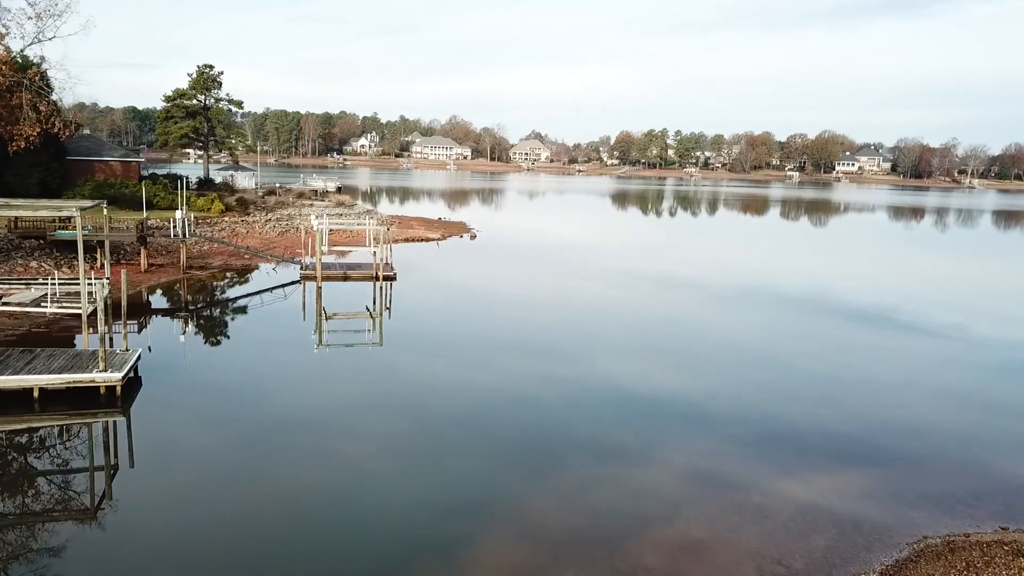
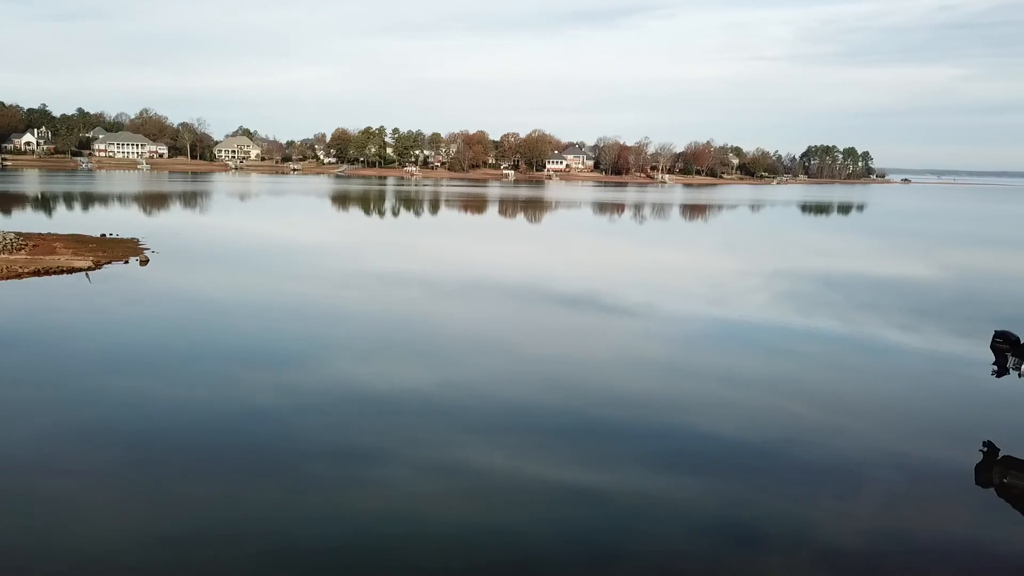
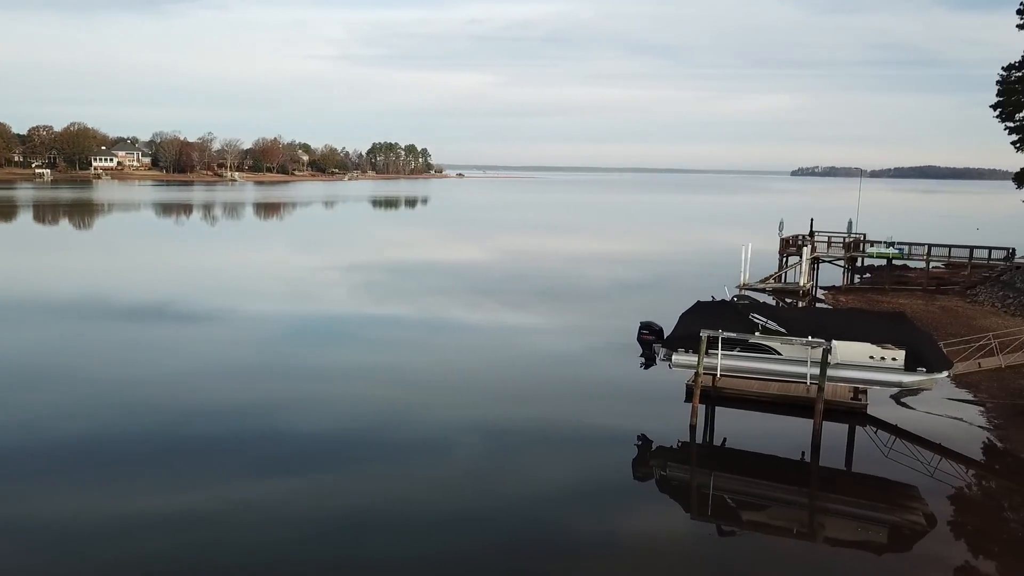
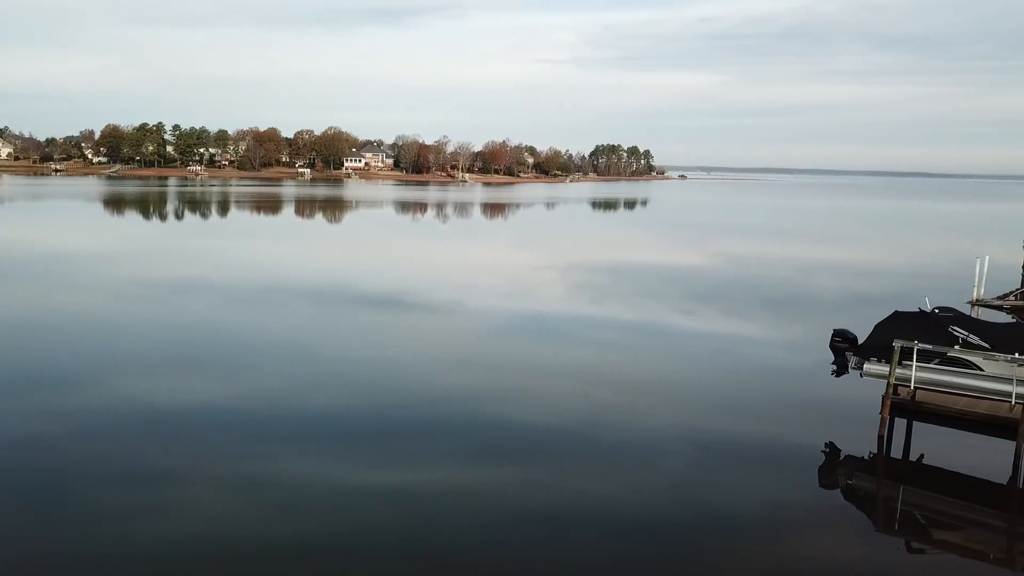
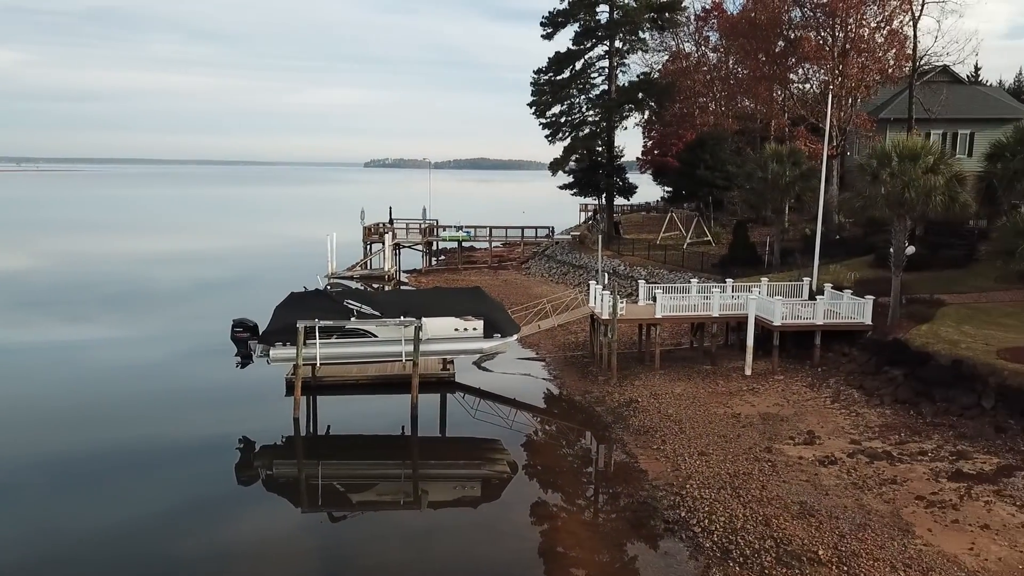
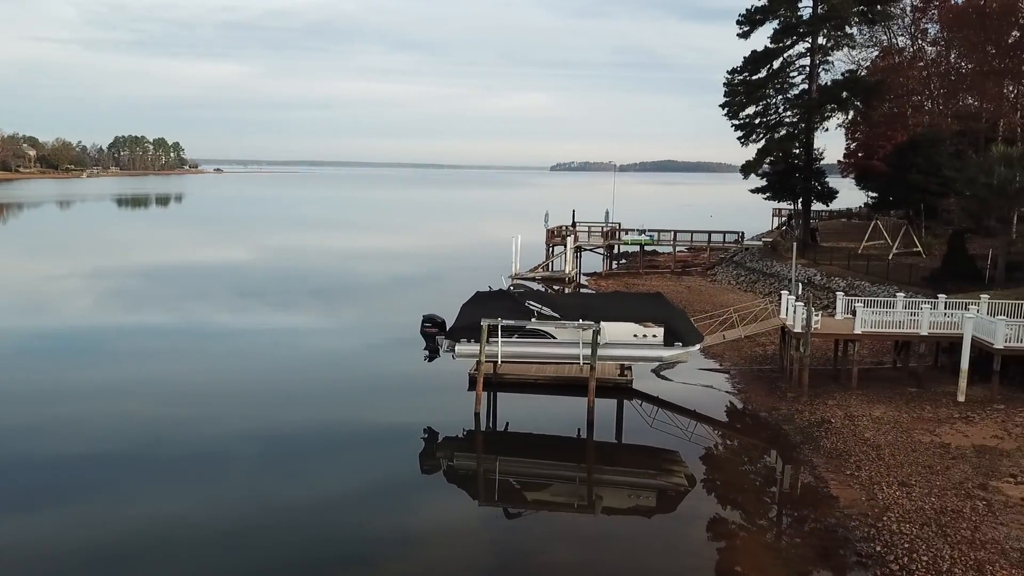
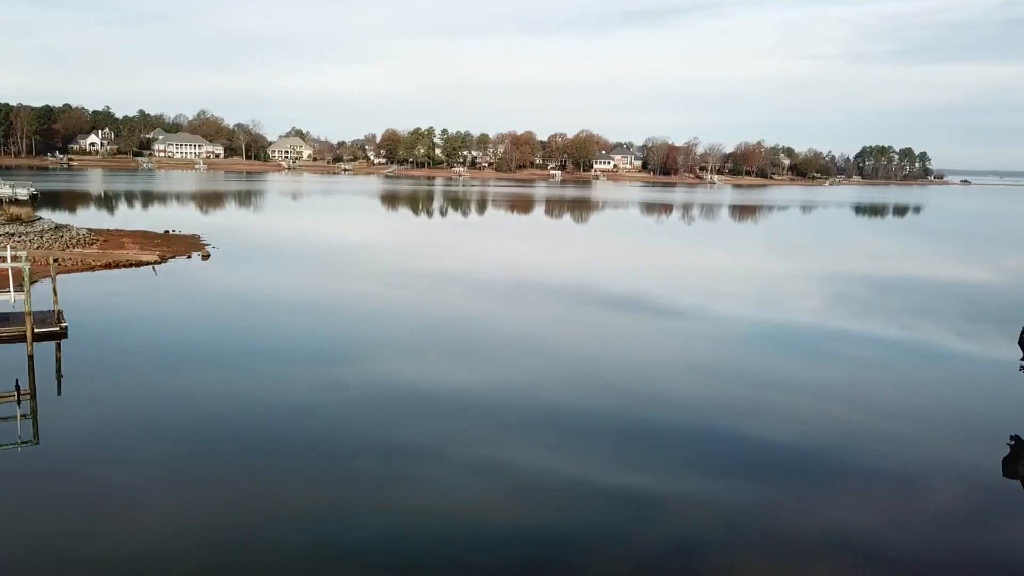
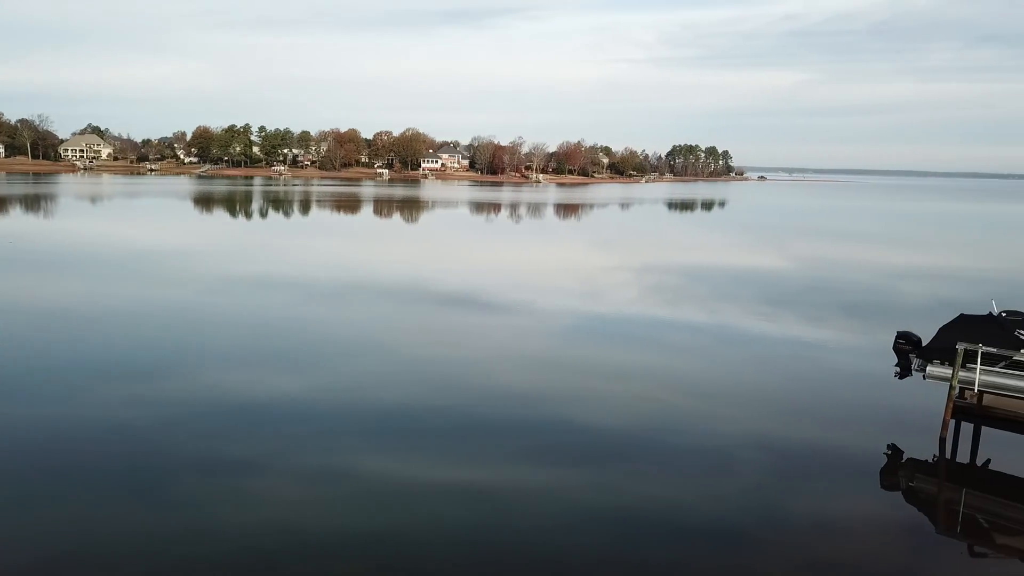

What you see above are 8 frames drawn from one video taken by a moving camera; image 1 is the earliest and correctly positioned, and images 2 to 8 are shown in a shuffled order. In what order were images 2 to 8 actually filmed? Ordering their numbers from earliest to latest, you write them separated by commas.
7, 2, 8, 4, 3, 6, 5
